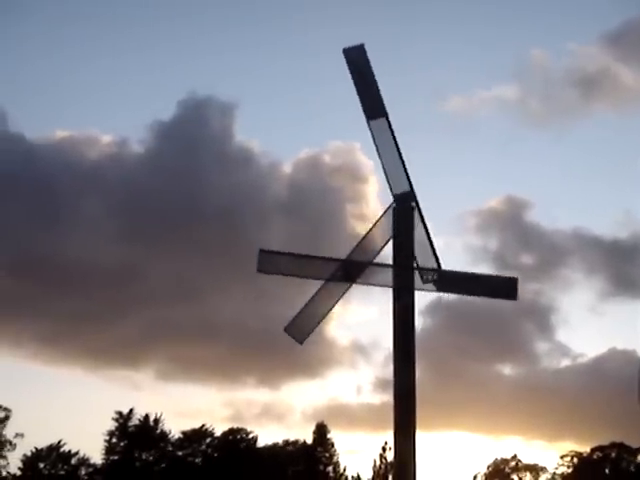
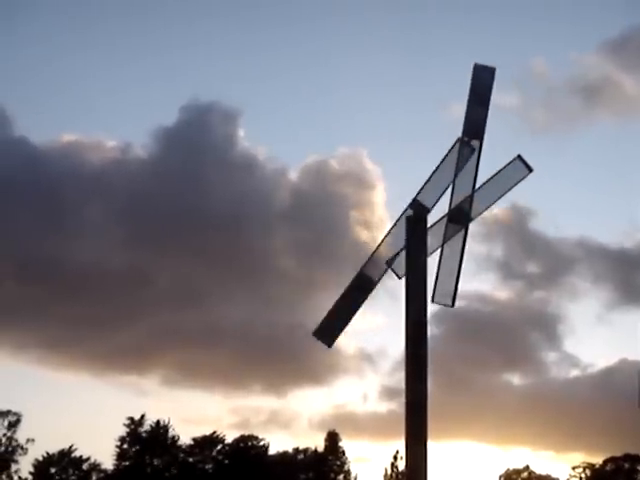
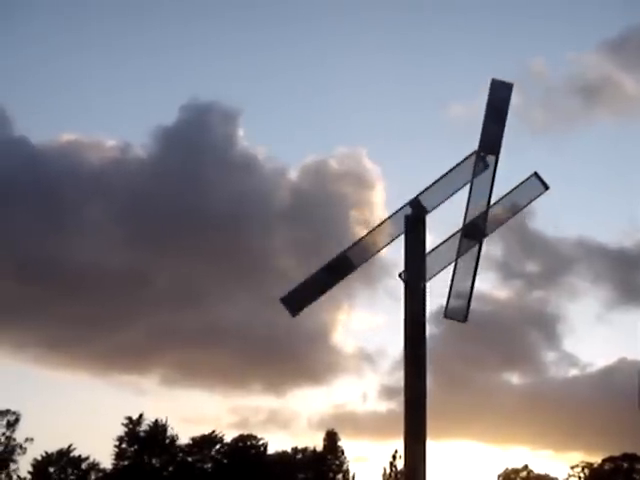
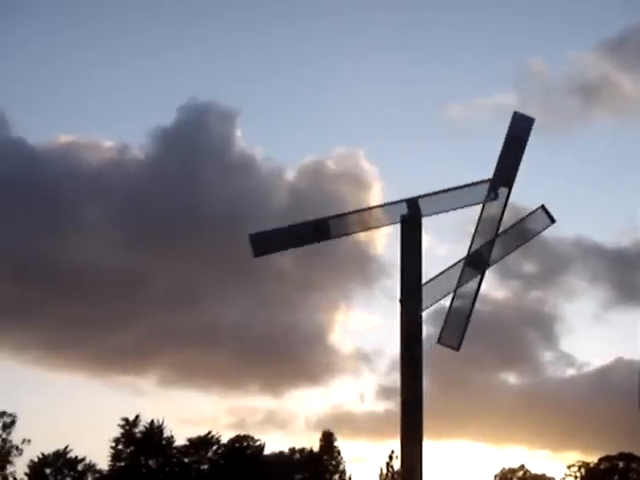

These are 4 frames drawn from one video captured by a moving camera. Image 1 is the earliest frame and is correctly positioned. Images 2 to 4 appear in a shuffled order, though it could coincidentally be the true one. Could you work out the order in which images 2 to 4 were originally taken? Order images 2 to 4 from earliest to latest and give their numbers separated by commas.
4, 3, 2
